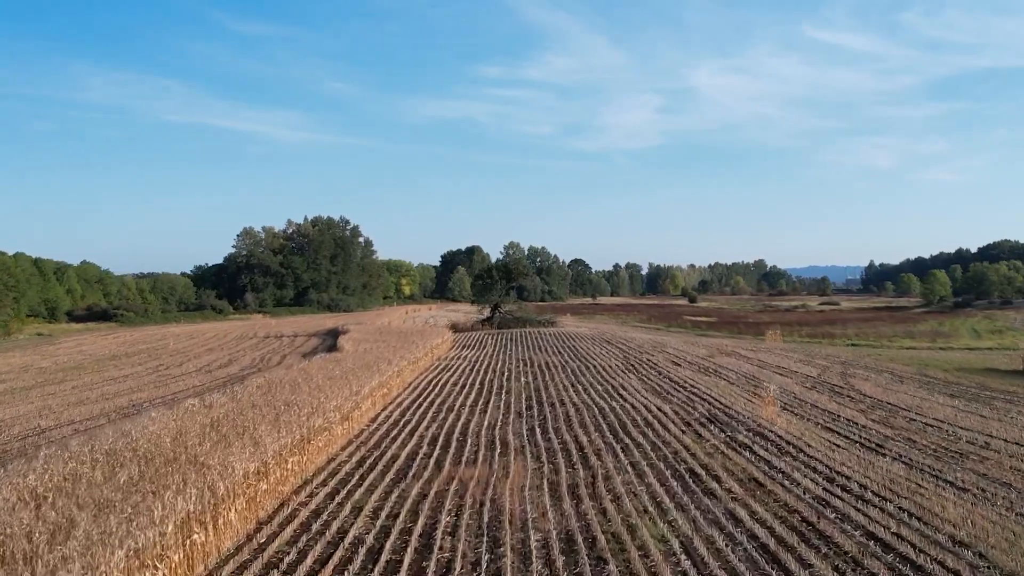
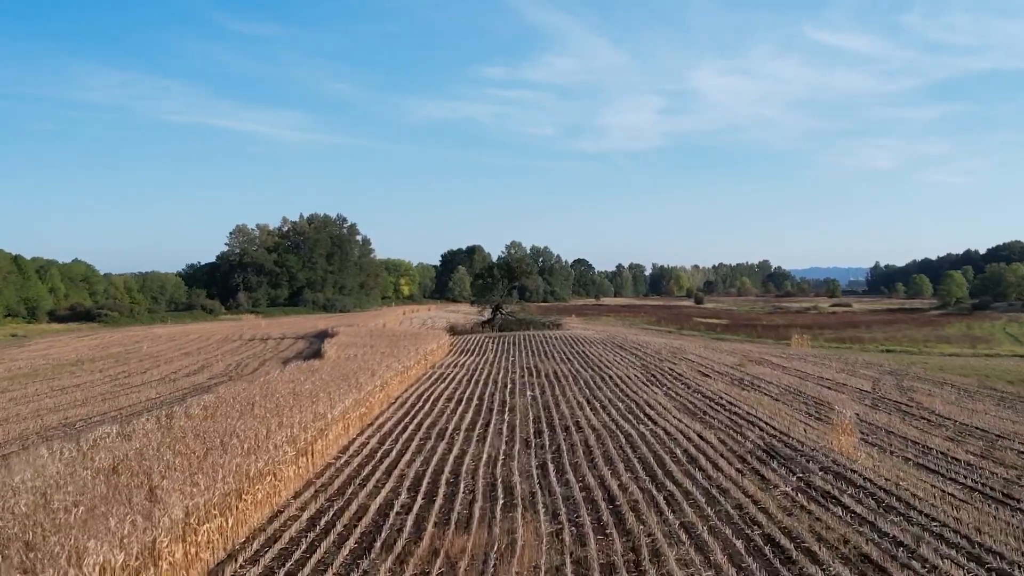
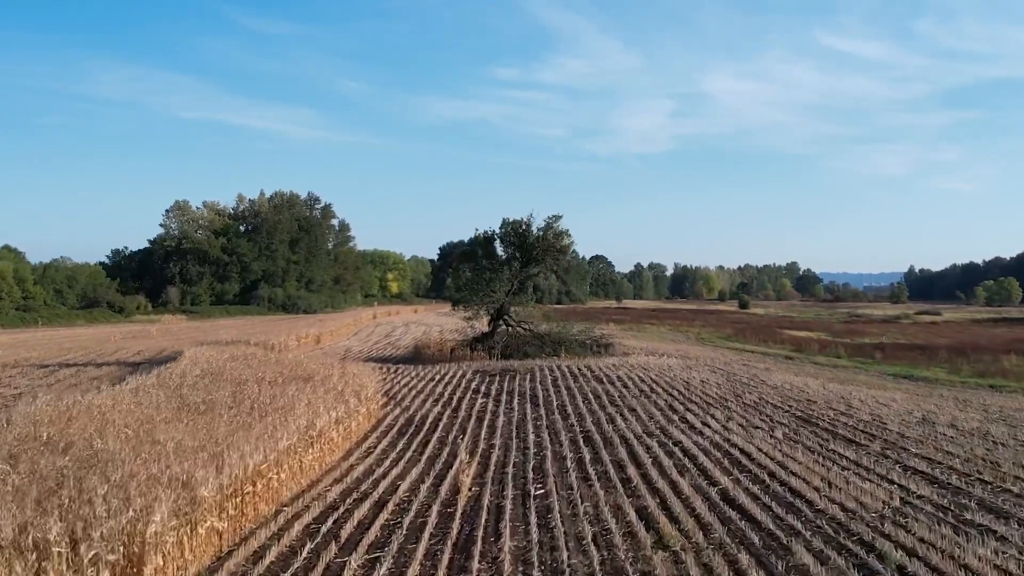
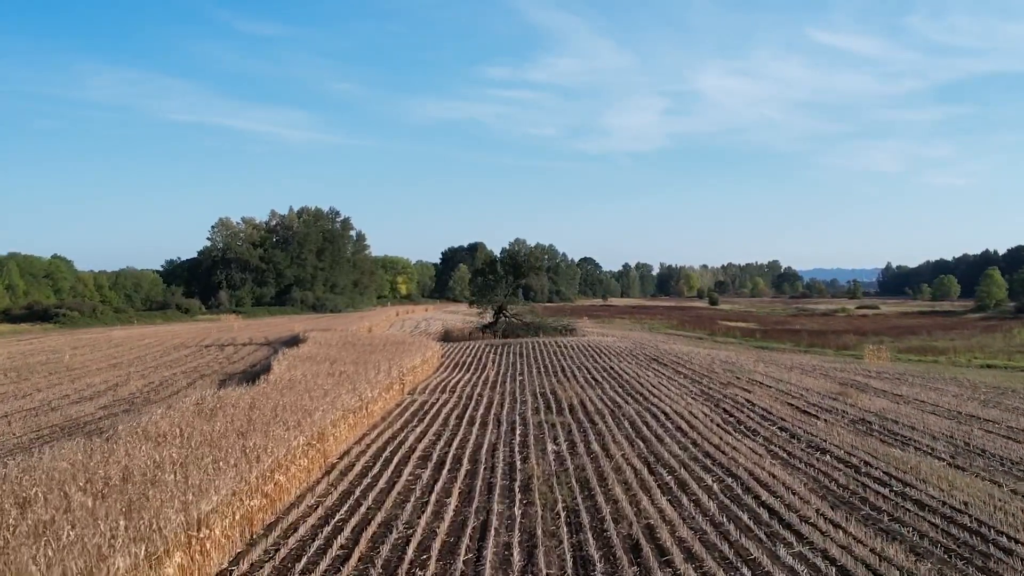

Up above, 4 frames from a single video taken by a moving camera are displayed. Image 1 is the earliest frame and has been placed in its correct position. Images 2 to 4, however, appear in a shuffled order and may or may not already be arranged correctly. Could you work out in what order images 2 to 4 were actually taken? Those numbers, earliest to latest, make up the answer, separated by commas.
2, 4, 3
